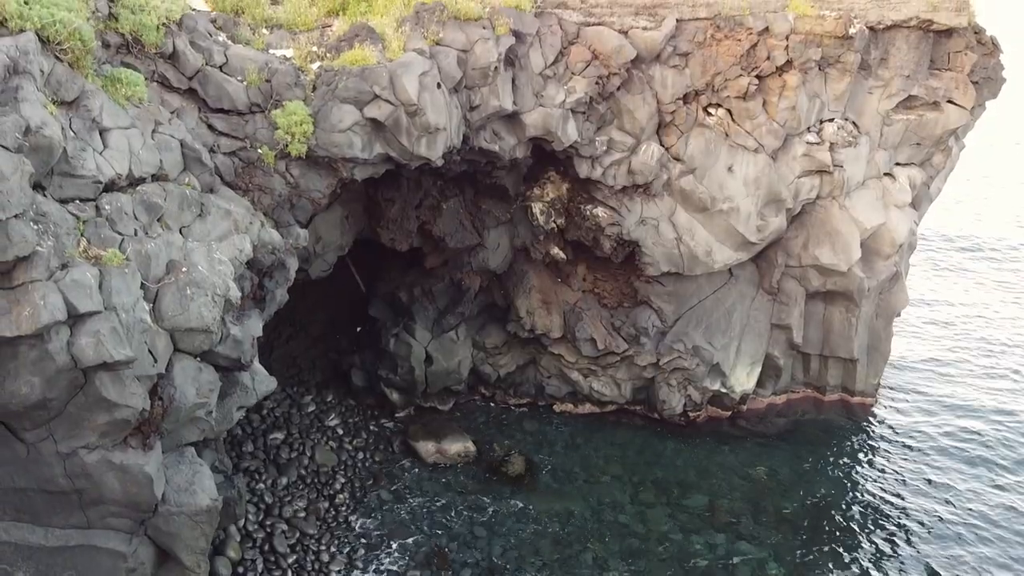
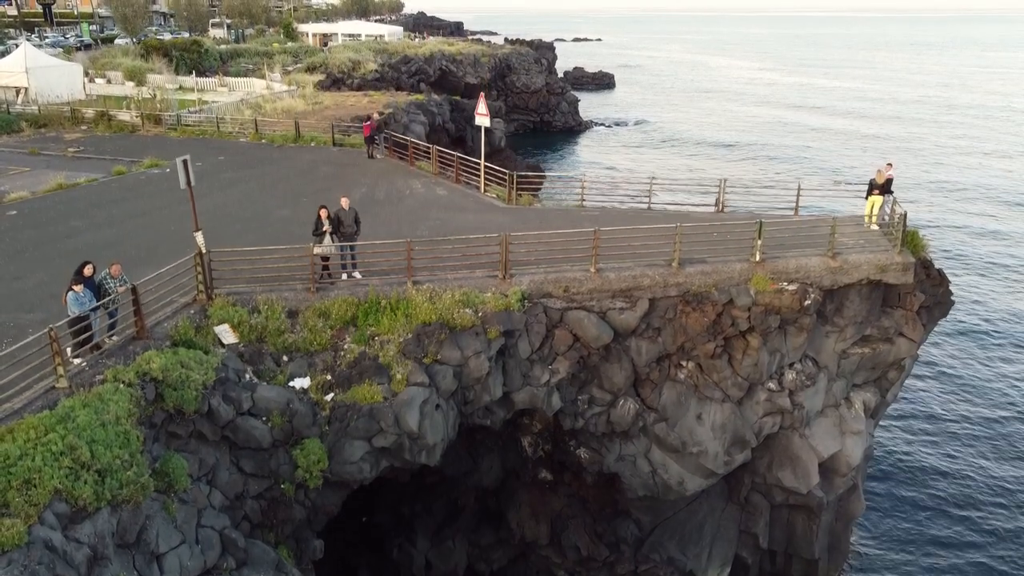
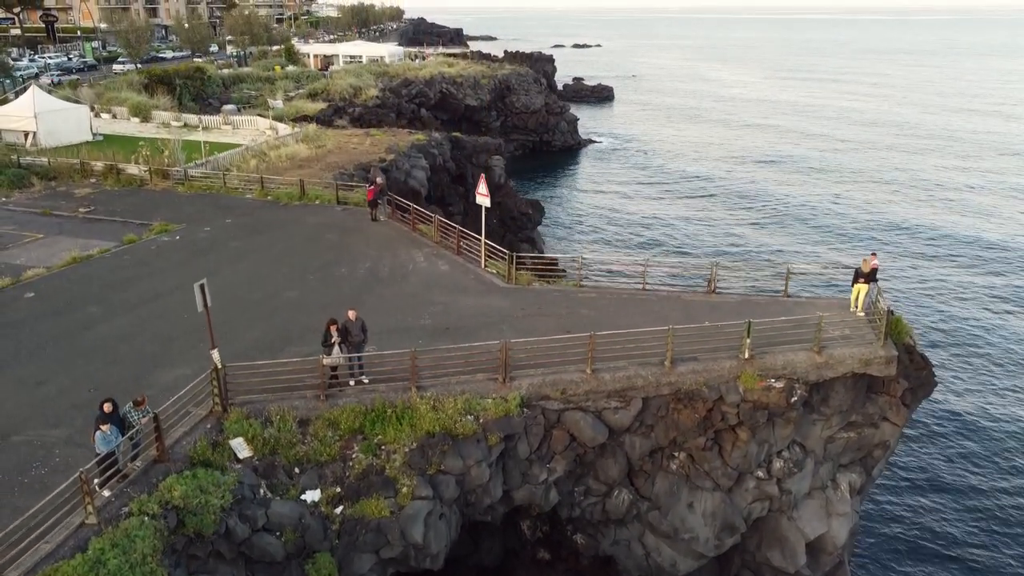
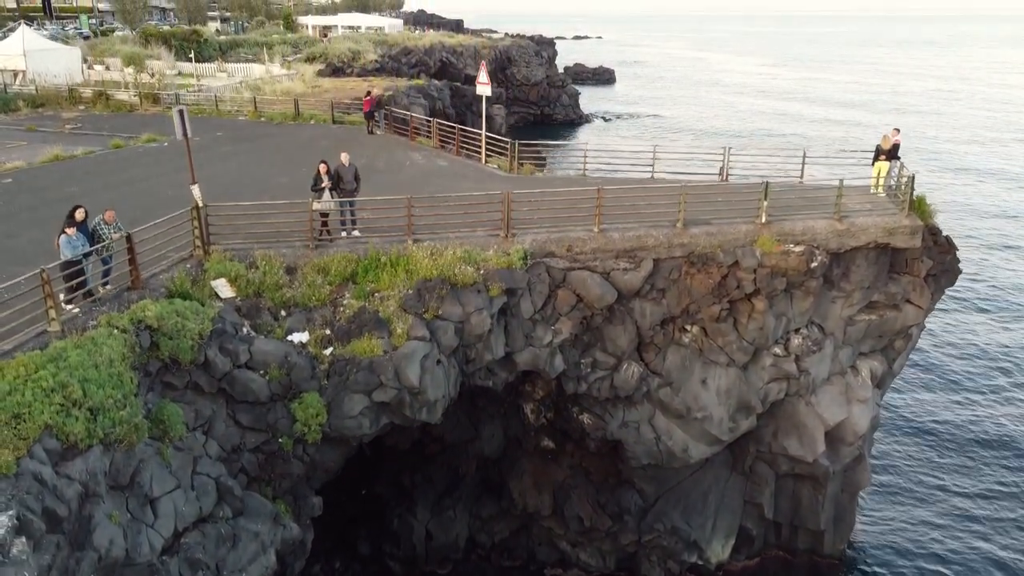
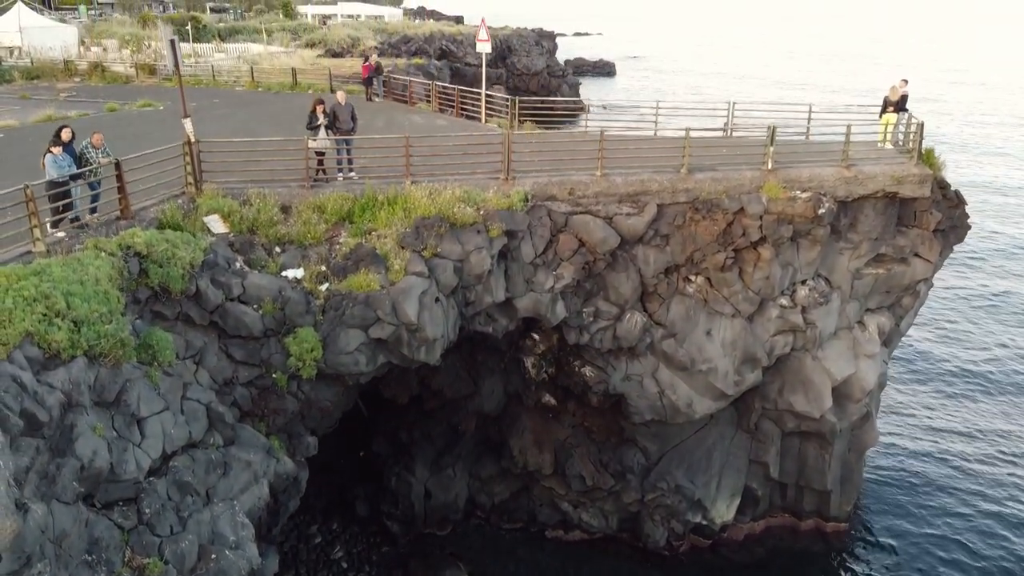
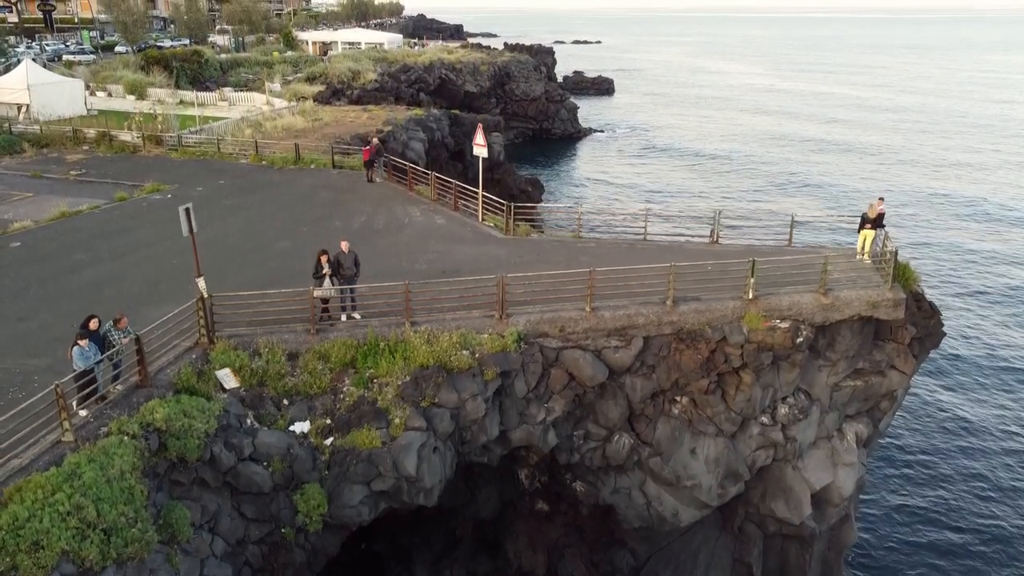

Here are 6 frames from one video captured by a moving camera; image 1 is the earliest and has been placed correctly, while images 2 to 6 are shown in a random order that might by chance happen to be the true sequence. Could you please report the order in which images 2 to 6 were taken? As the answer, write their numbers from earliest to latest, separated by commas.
5, 4, 2, 6, 3
